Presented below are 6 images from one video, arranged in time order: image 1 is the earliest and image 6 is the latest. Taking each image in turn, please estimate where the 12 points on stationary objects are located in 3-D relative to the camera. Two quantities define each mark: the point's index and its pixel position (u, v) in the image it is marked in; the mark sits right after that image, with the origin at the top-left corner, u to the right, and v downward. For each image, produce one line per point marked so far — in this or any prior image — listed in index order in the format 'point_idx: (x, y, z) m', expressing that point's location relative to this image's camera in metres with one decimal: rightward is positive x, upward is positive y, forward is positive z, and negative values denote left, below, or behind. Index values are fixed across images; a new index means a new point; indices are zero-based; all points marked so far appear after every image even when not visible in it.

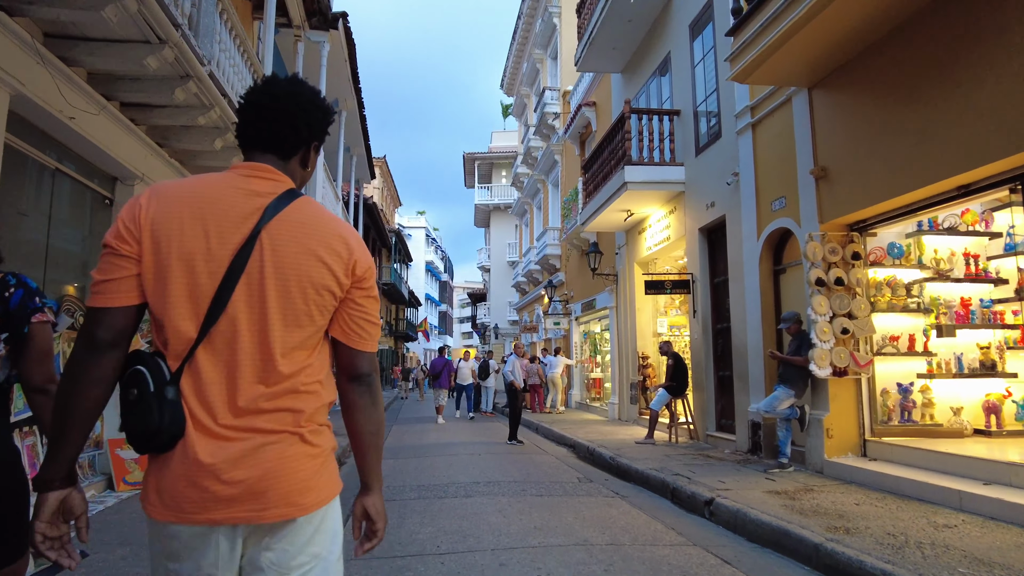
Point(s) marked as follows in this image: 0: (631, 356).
0: (+2.5, -1.4, +13.7) m
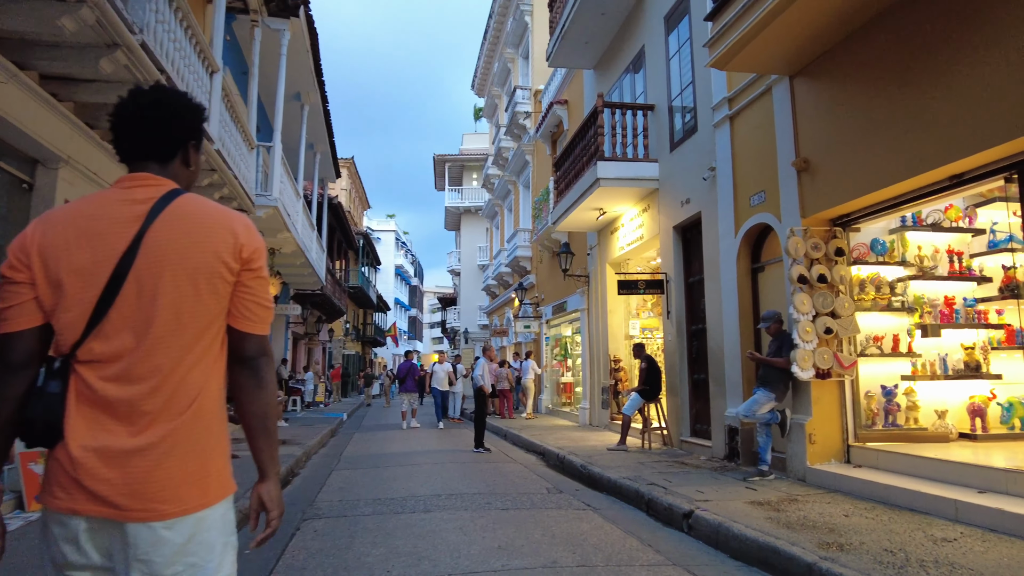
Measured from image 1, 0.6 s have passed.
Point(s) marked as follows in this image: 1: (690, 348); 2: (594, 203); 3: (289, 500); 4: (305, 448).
0: (+1.9, -1.5, +13.3) m
1: (+2.7, -0.9, +9.8) m
2: (+1.5, +1.5, +11.7) m
3: (-2.4, -2.3, +7.0) m
4: (-3.4, -2.6, +10.6) m
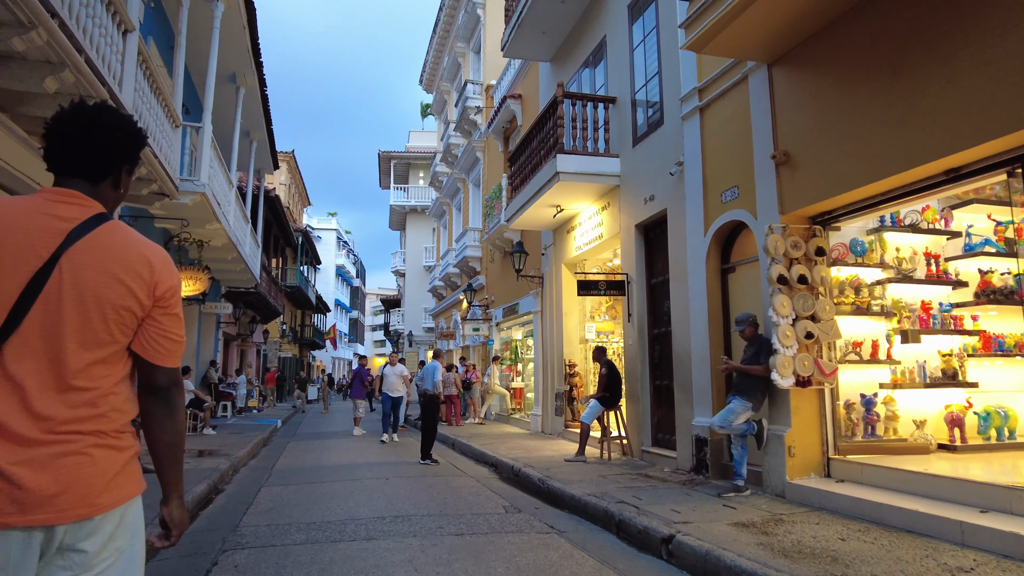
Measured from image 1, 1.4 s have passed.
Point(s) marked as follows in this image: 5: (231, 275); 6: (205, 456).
0: (+0.9, -1.5, +12.7) m
1: (+2.0, -0.9, +9.3) m
2: (+0.7, +1.5, +11.1) m
3: (-2.9, -2.2, +6.0) m
4: (-4.1, -2.5, +9.6) m
5: (-7.5, +0.3, +17.2) m
6: (-4.7, -2.6, +9.9) m
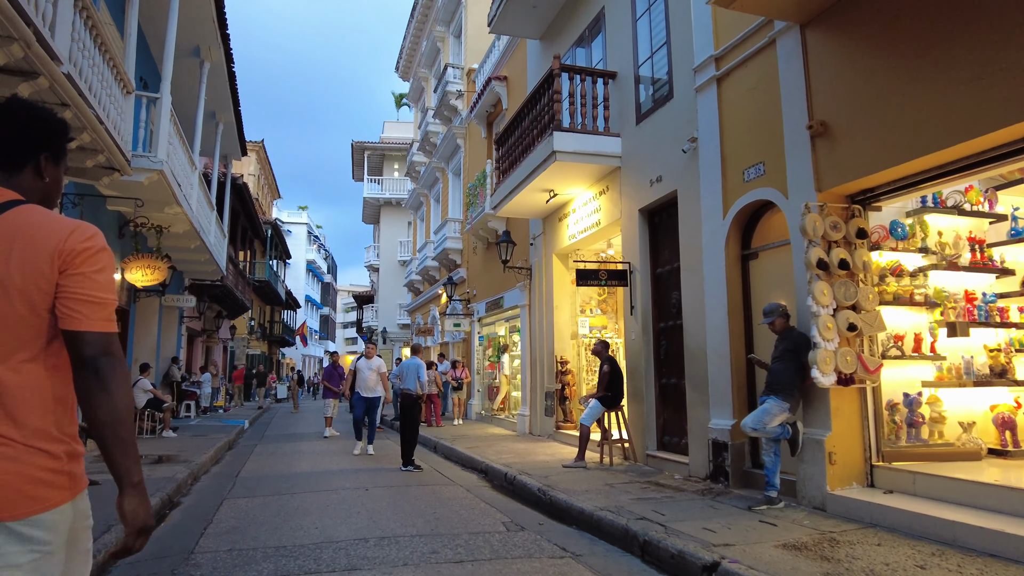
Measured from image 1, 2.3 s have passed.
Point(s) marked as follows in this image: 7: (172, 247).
0: (+0.6, -1.3, +11.9) m
1: (+1.9, -0.8, +8.5) m
2: (+0.5, +1.7, +10.3) m
3: (-2.8, -2.1, +5.1) m
4: (-4.3, -2.4, +8.6) m
5: (-7.9, +0.5, +16.0) m
6: (-4.8, -2.4, +8.9) m
7: (-7.3, +0.9, +13.9) m
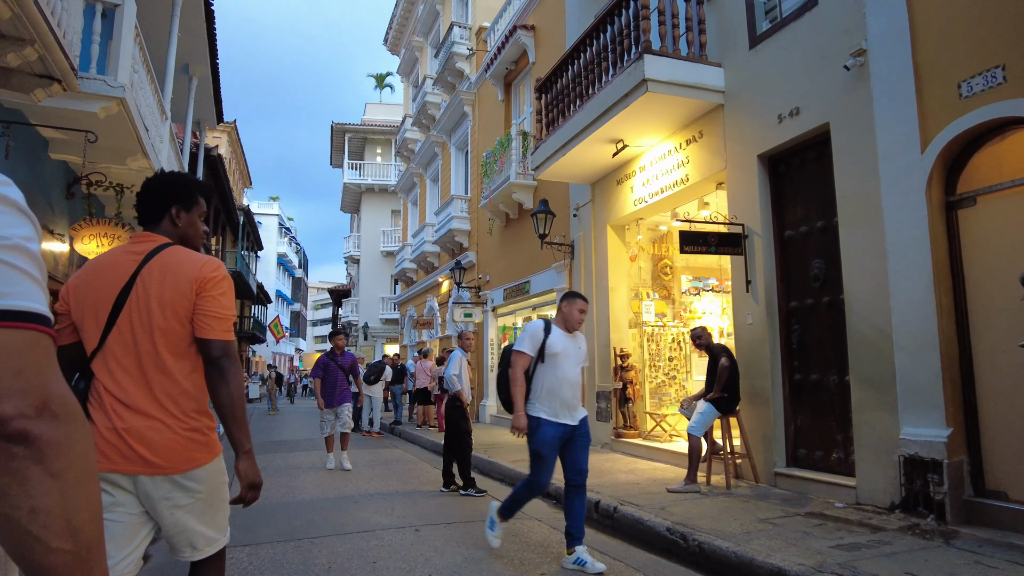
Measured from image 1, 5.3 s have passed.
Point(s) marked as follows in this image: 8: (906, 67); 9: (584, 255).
0: (+1.3, -1.0, +9.8) m
1: (+2.8, -0.5, +6.5) m
2: (+1.3, +2.0, +8.3) m
3: (-1.8, -1.7, +2.9) m
4: (-3.4, -2.0, +6.3) m
5: (-7.4, +0.9, +13.6) m
6: (-4.0, -2.1, +6.6) m
7: (-6.7, +1.3, +11.5) m
8: (+3.2, +1.8, +5.3) m
9: (+1.2, +0.5, +10.4) m
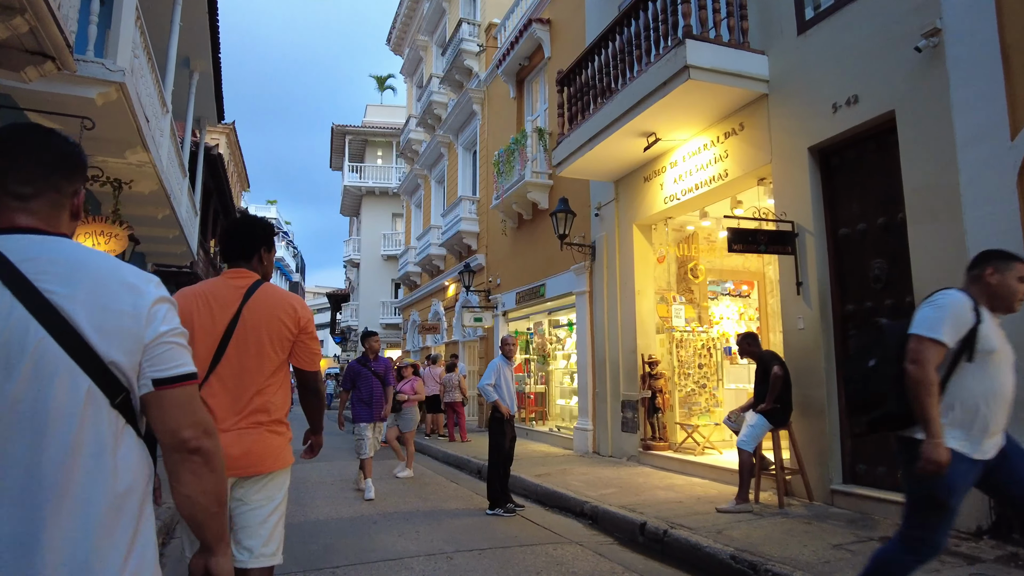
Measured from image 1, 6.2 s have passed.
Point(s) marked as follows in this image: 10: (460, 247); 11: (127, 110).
0: (+1.6, -1.0, +9.3) m
1: (+3.1, -0.5, +6.0) m
2: (+1.6, +2.0, +7.8) m
3: (-1.5, -1.7, +2.4) m
4: (-3.1, -2.0, +5.7) m
5: (-7.1, +0.9, +13.0) m
6: (-3.7, -2.1, +6.0) m
7: (-6.4, +1.2, +11.0) m
8: (+3.6, +1.8, +4.8) m
9: (+1.5, +0.5, +9.9) m
10: (-1.4, +1.1, +17.1) m
11: (-4.2, +1.9, +7.0) m
